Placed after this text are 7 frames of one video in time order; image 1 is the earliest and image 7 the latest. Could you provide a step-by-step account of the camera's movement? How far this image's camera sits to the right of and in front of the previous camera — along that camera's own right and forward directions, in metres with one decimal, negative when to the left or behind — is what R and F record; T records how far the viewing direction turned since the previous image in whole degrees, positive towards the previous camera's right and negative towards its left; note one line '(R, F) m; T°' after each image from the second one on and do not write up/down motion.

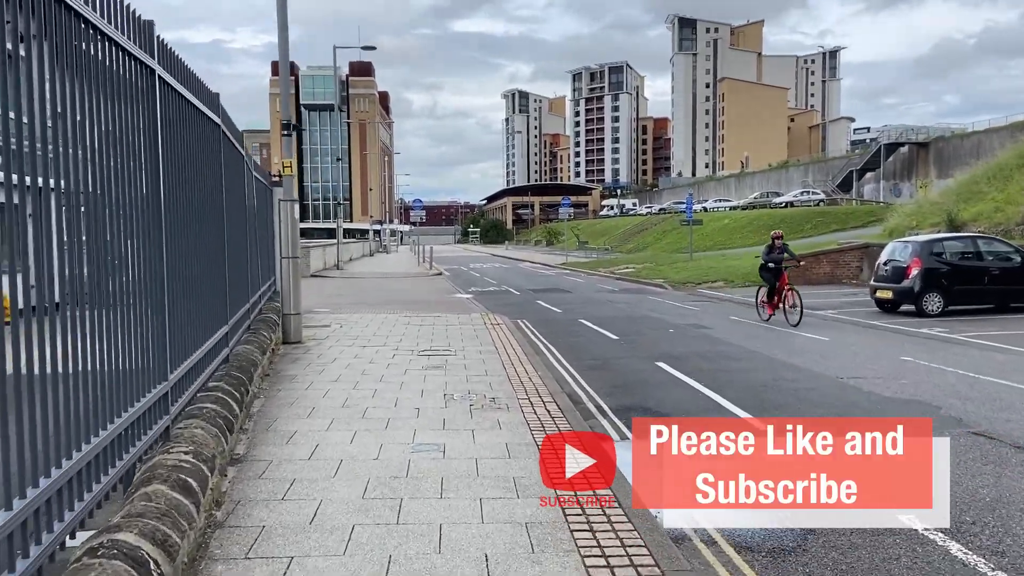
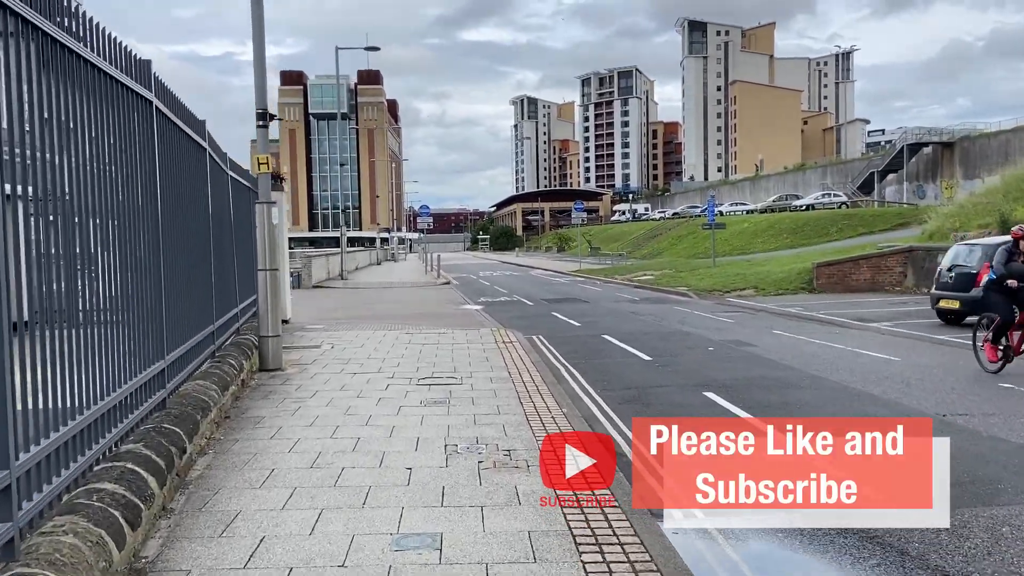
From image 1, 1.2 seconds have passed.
(-0.1, +1.6) m; -1°
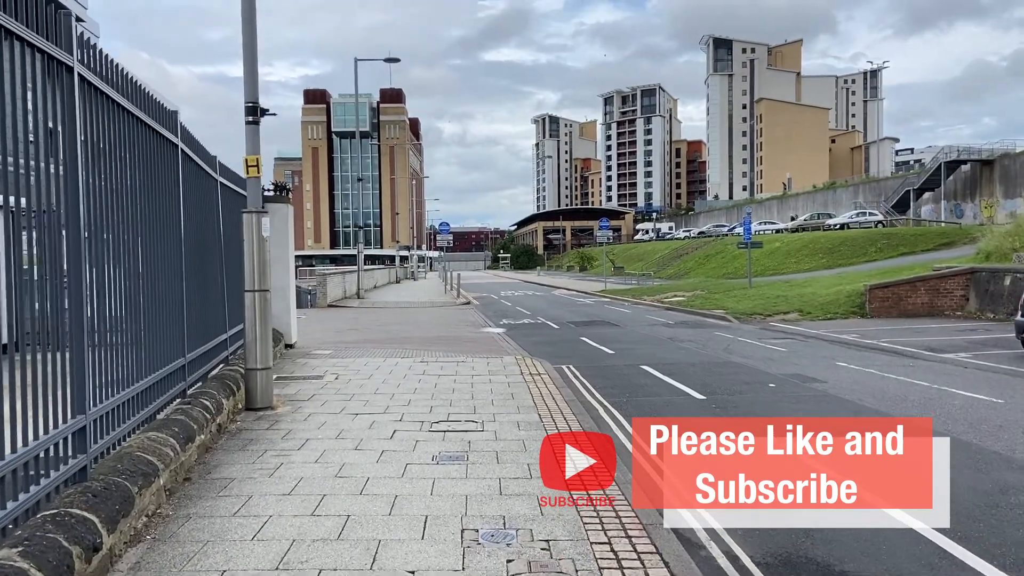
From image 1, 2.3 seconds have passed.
(-0.1, +1.4) m; -2°
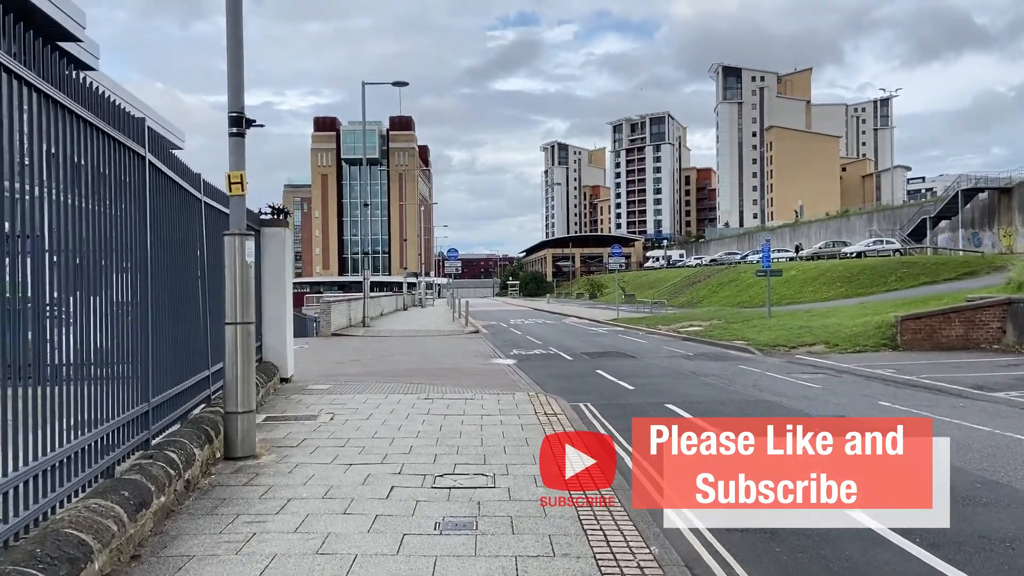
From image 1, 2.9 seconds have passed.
(-0.1, +0.9) m; -1°
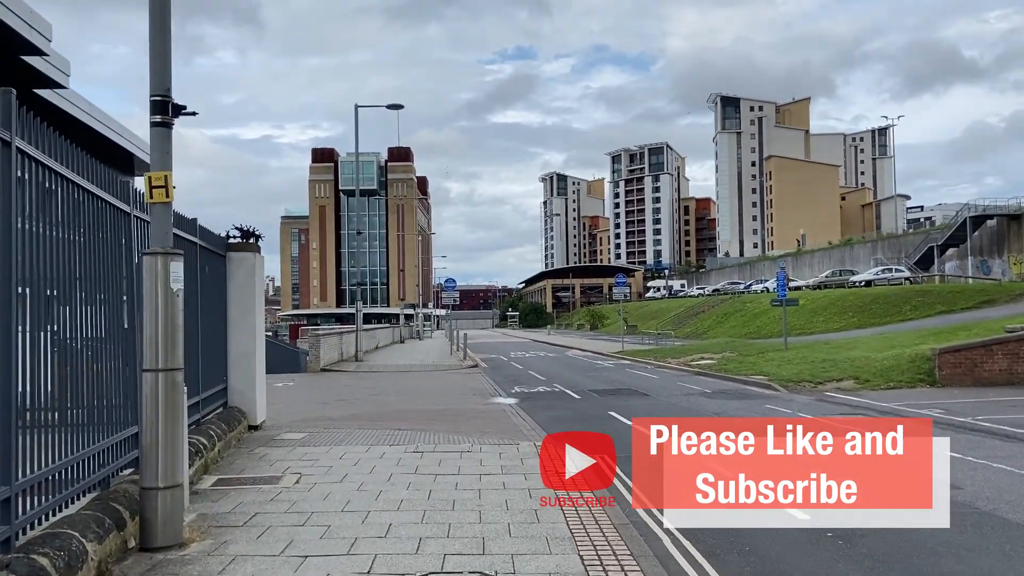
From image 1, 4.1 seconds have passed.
(-0.1, +1.6) m; 0°
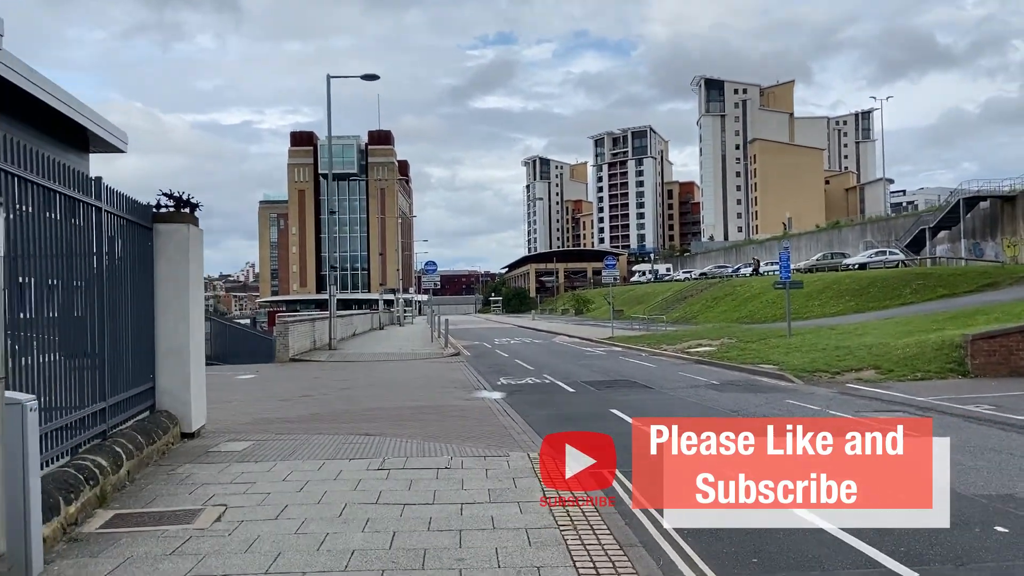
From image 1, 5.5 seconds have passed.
(-0.1, +1.8) m; +1°
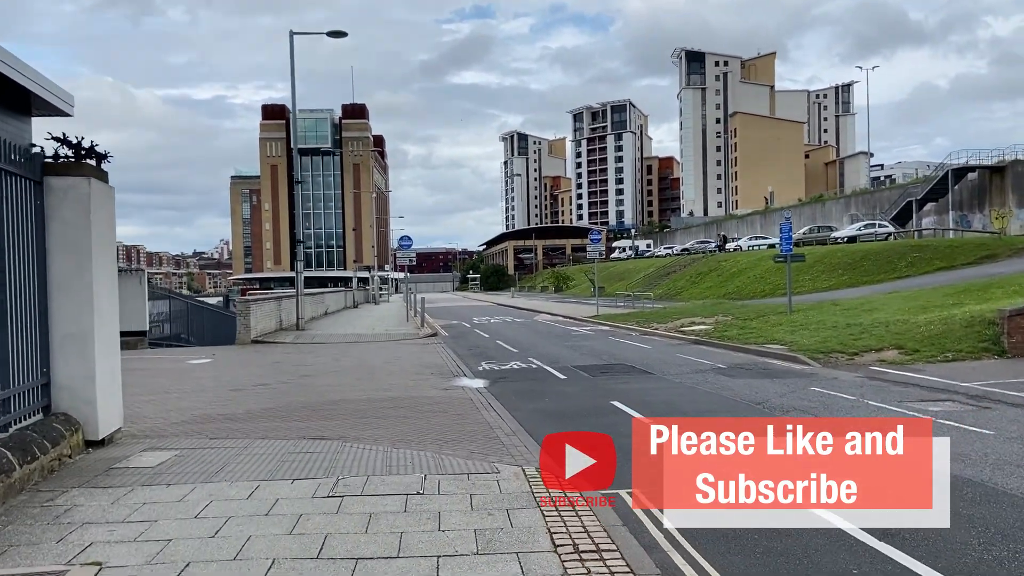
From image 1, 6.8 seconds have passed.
(-0.1, +1.8) m; +2°
